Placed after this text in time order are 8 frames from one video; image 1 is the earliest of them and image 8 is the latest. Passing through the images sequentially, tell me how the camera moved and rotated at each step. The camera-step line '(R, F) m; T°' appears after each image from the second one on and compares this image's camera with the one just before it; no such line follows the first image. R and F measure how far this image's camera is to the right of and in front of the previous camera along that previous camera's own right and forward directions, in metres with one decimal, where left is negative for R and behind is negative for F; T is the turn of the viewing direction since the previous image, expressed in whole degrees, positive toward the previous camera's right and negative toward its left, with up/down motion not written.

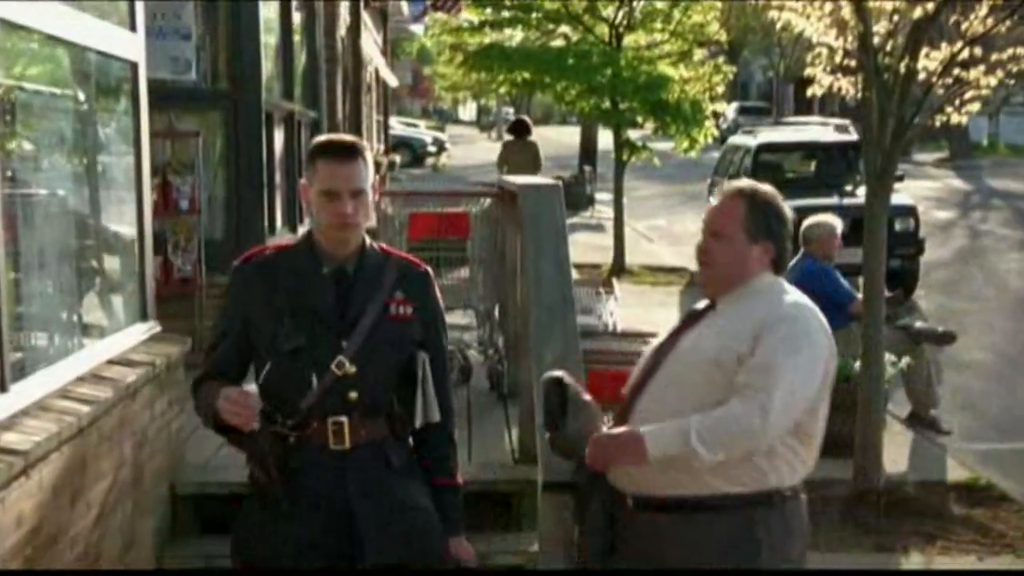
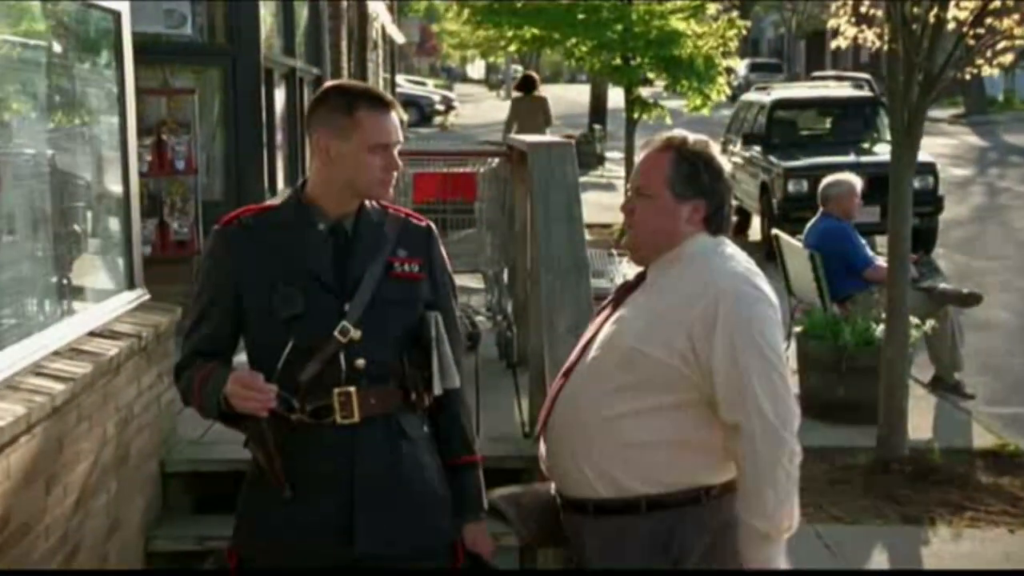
(0.0, +0.4) m; 0°
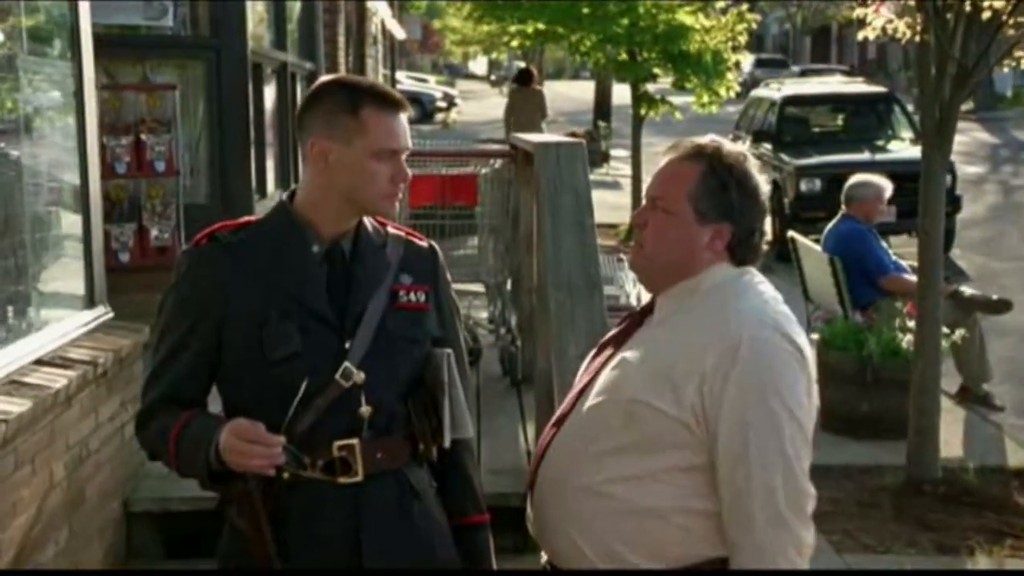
(0.0, +0.7) m; 0°
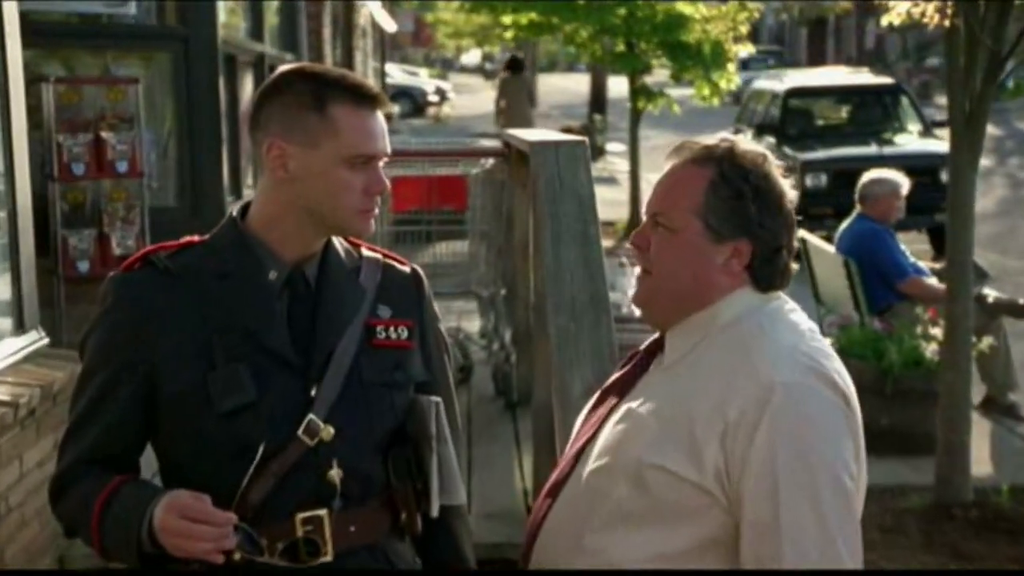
(0.0, +0.7) m; 0°
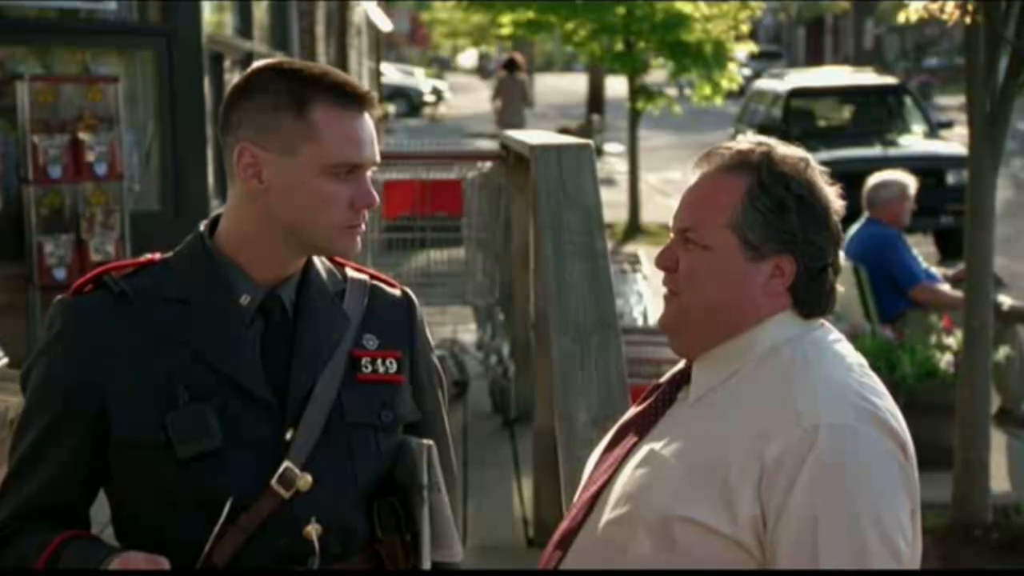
(0.0, +0.4) m; 0°
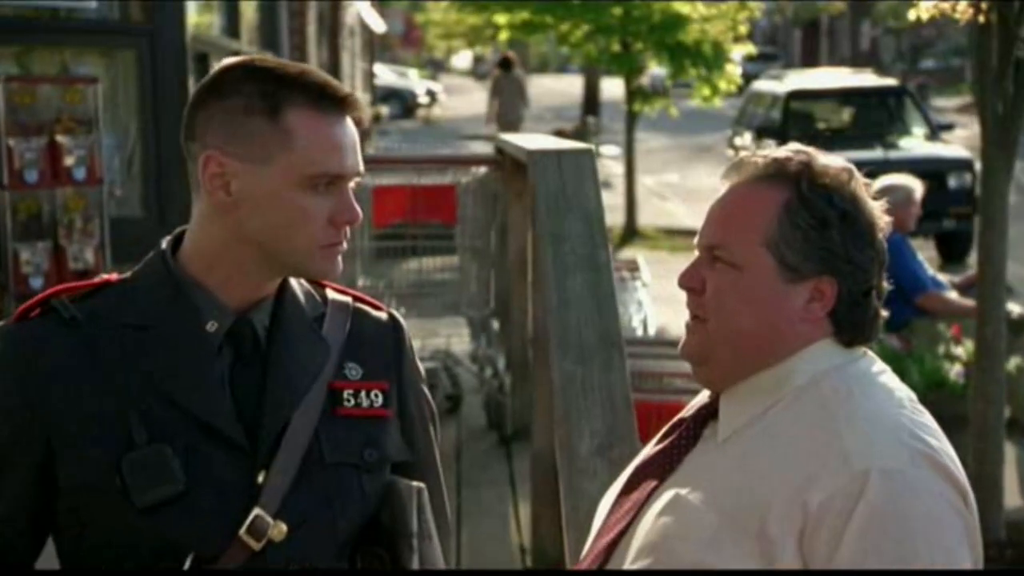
(0.0, +0.3) m; 0°
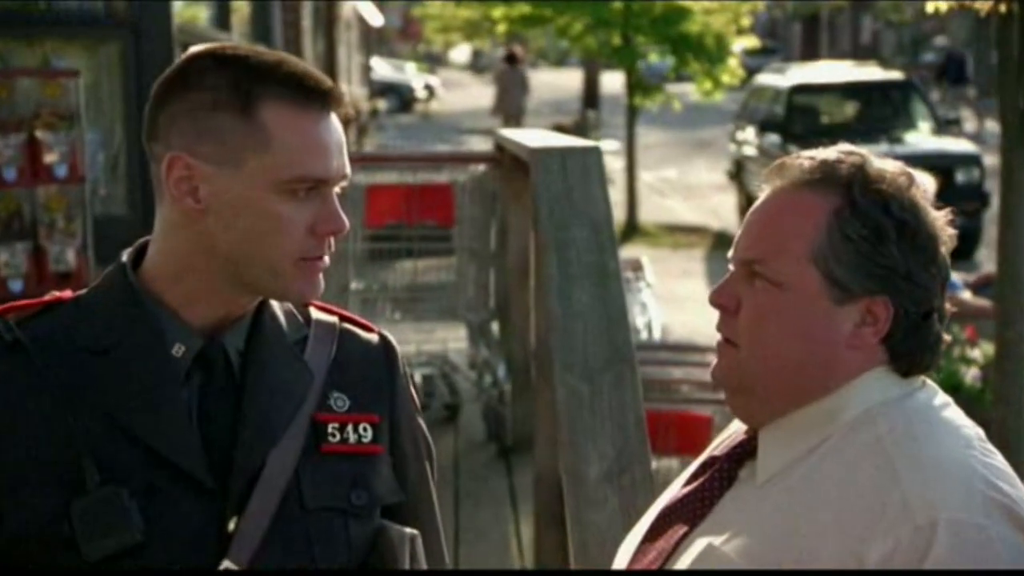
(0.0, +0.3) m; 0°
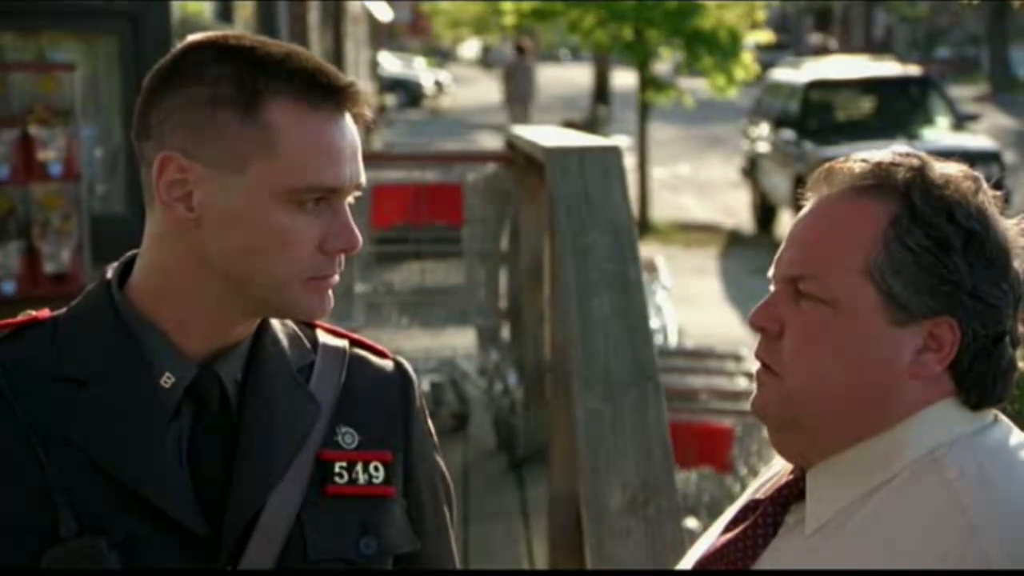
(0.0, +0.3) m; 0°
